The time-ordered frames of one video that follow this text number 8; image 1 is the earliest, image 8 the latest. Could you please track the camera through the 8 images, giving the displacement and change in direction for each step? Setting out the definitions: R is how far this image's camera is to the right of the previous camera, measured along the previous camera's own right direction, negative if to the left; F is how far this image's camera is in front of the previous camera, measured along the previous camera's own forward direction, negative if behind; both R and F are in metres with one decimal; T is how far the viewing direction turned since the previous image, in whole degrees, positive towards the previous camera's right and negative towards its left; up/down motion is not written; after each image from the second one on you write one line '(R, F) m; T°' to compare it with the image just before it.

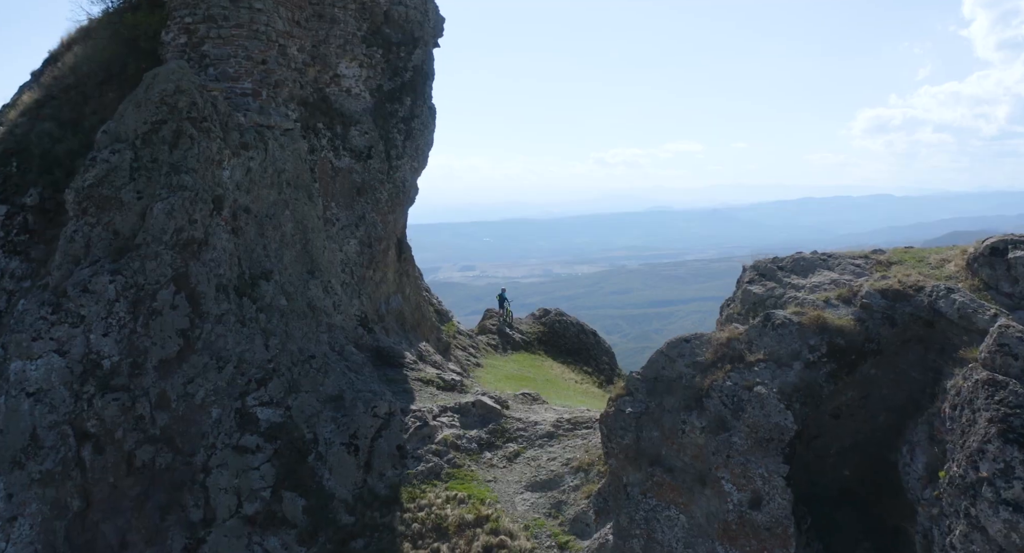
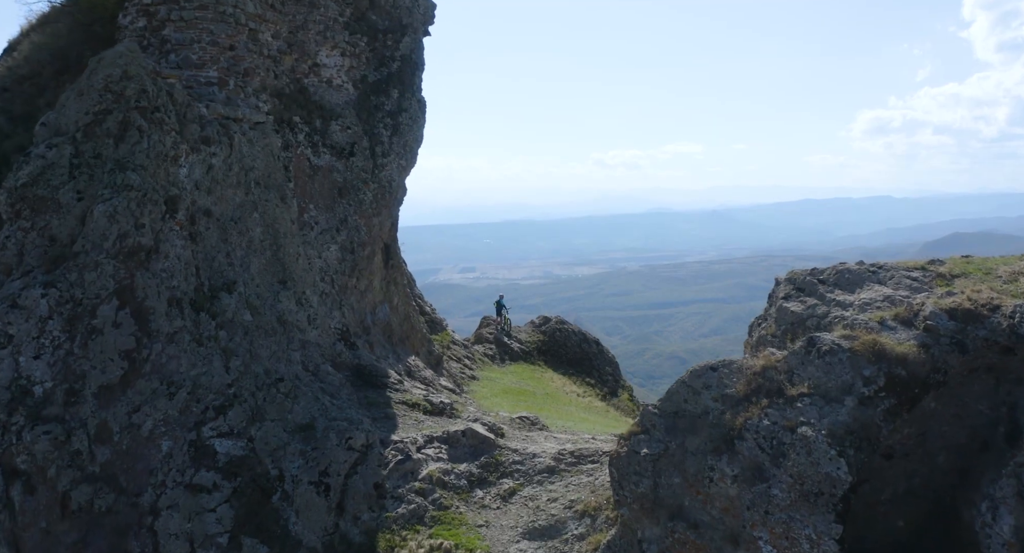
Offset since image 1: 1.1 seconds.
(+0.1, +2.3) m; 0°
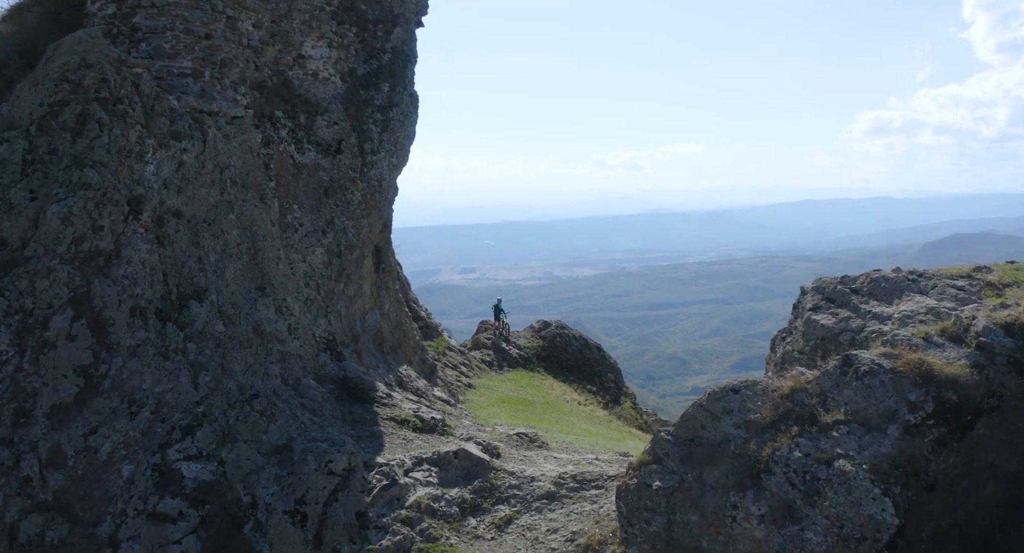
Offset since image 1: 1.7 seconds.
(+0.1, +1.4) m; 0°
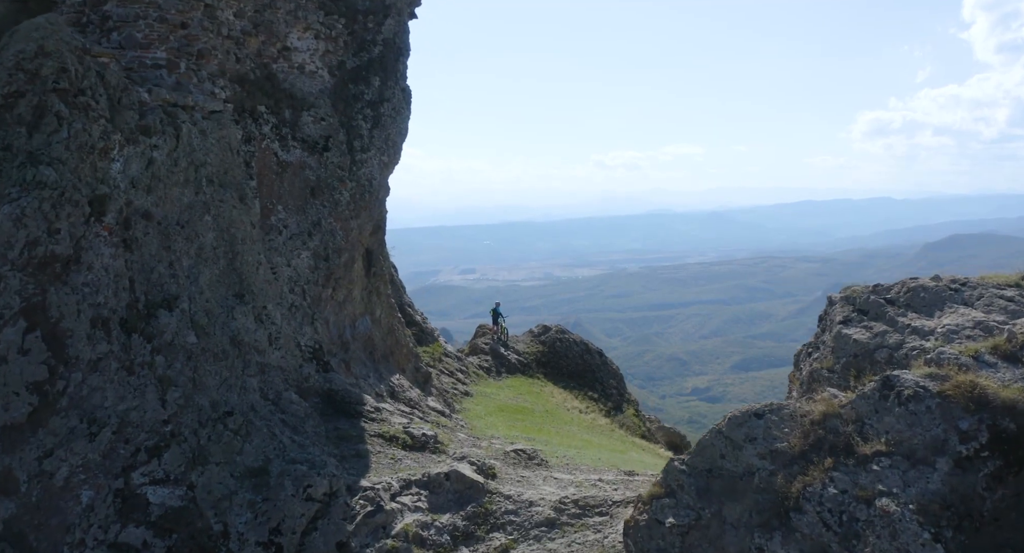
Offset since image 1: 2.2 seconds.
(+0.1, +1.2) m; 0°
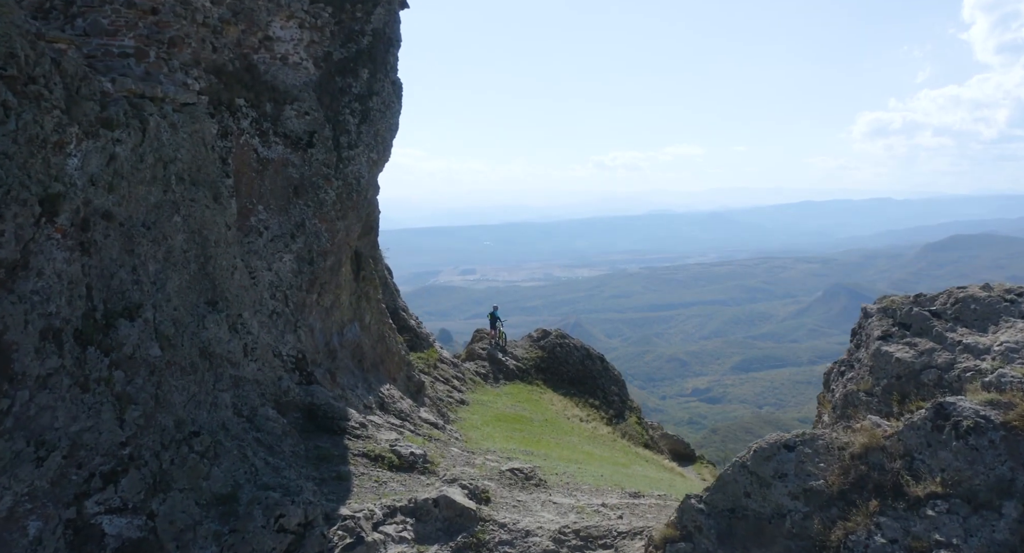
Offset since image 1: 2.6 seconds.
(+0.1, +1.3) m; 0°
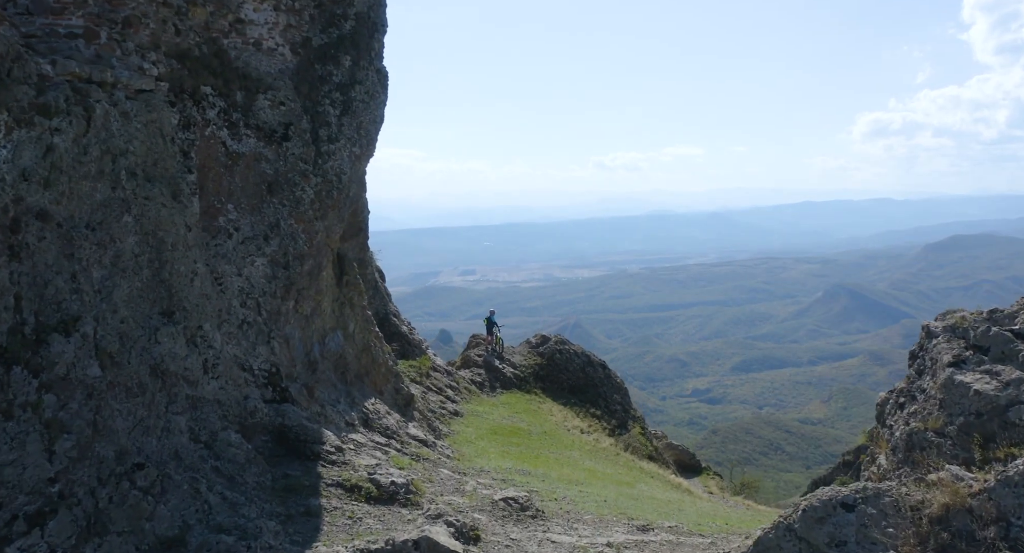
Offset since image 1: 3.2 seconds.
(+0.1, +1.7) m; 0°
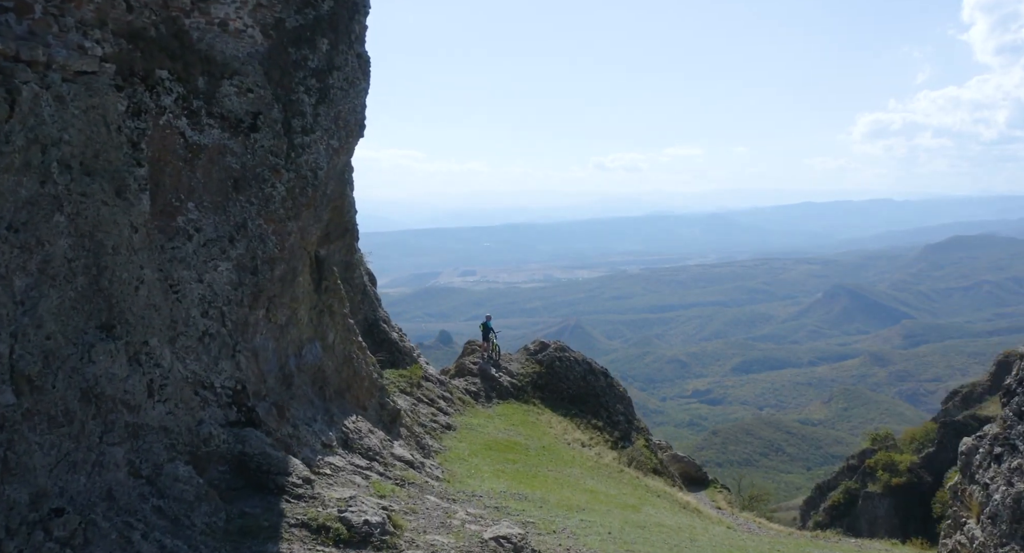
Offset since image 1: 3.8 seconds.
(+0.1, +1.7) m; 0°
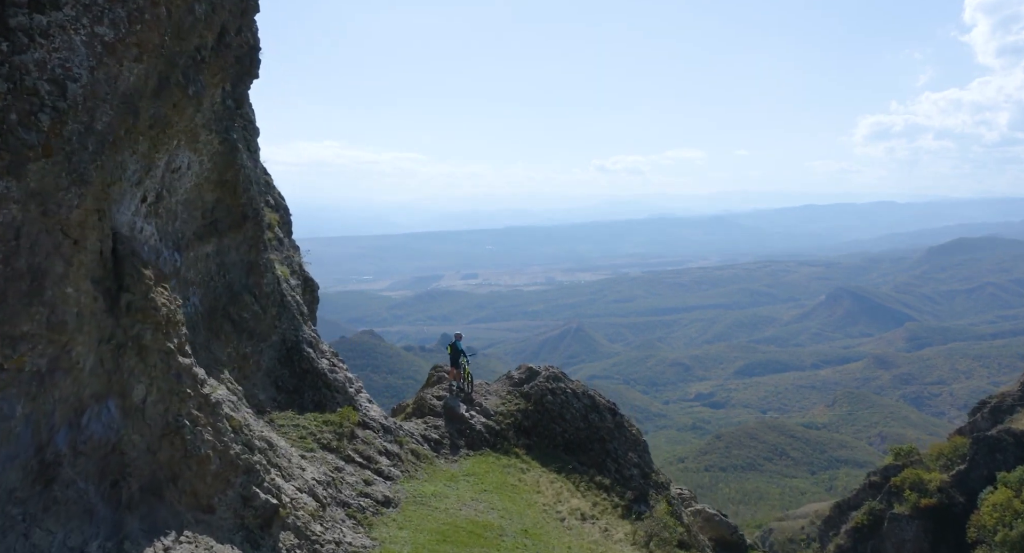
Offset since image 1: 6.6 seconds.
(+0.7, +7.9) m; 0°
